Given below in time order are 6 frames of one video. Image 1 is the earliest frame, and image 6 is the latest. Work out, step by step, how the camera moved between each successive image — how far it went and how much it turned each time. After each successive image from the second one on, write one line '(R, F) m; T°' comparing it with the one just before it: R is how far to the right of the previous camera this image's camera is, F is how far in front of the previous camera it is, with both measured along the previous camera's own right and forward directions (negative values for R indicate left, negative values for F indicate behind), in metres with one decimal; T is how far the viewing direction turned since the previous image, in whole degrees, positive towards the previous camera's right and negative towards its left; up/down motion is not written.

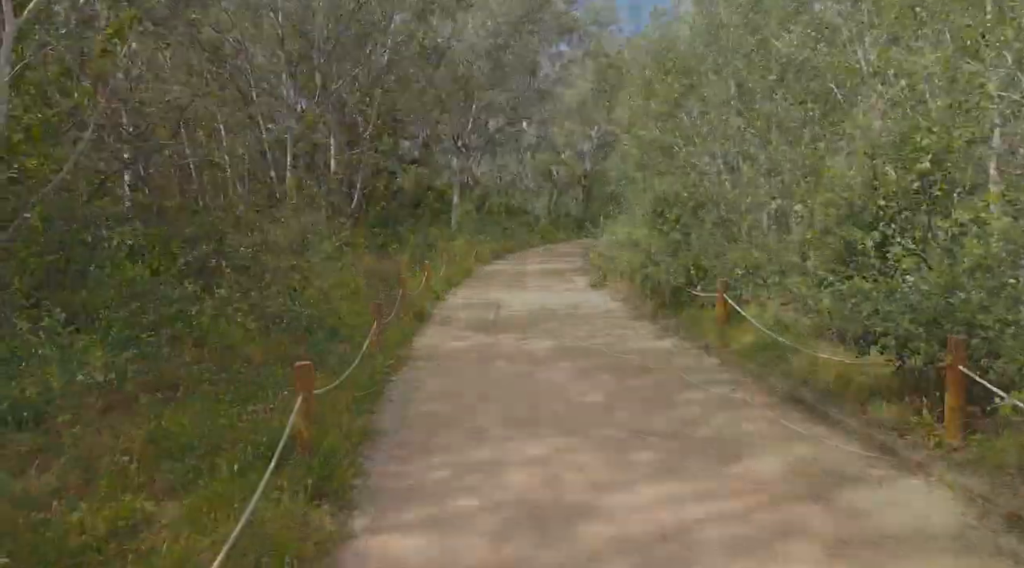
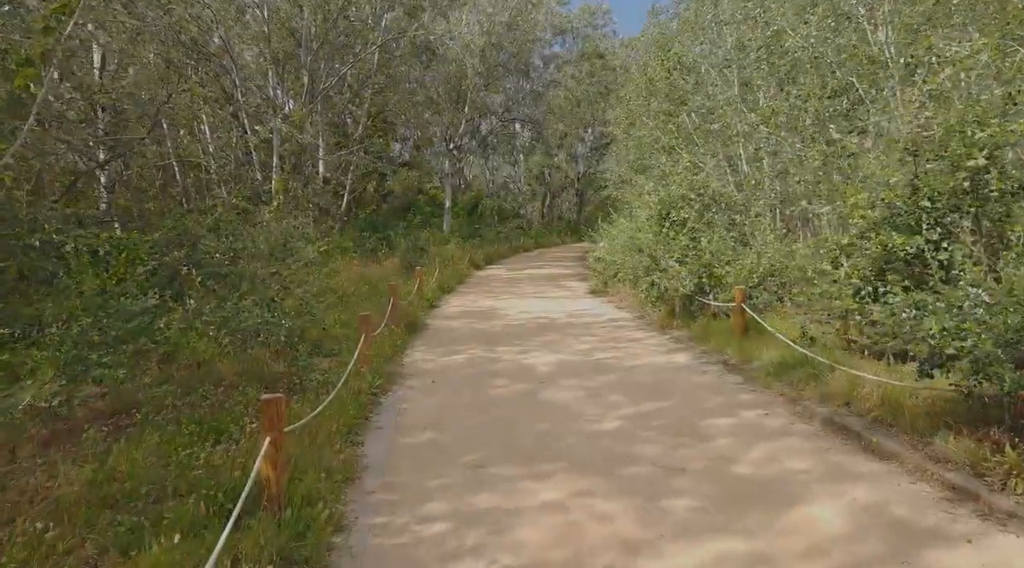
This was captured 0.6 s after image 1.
(-0.1, +0.8) m; +1°
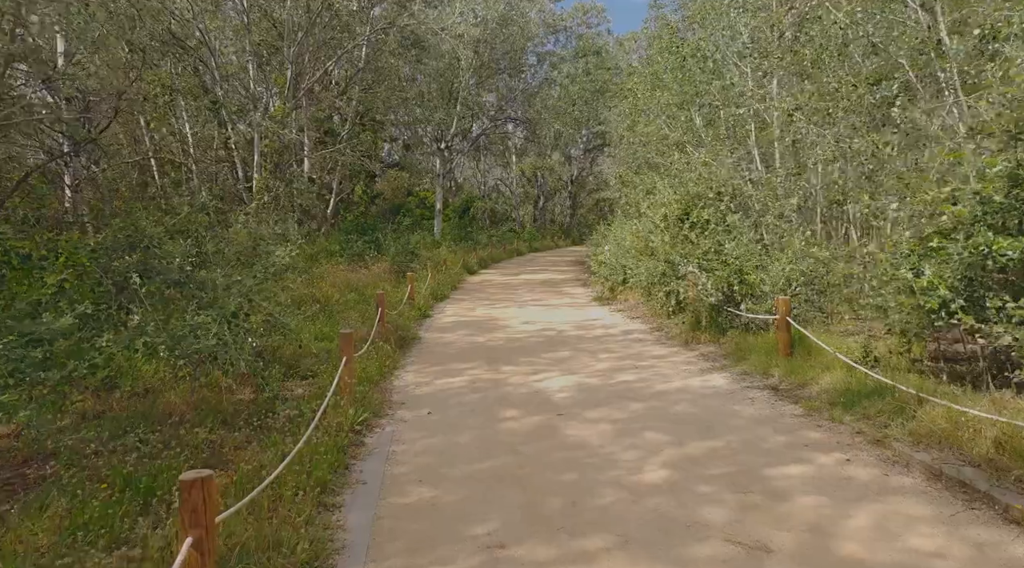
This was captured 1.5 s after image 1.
(-0.2, +1.3) m; +1°
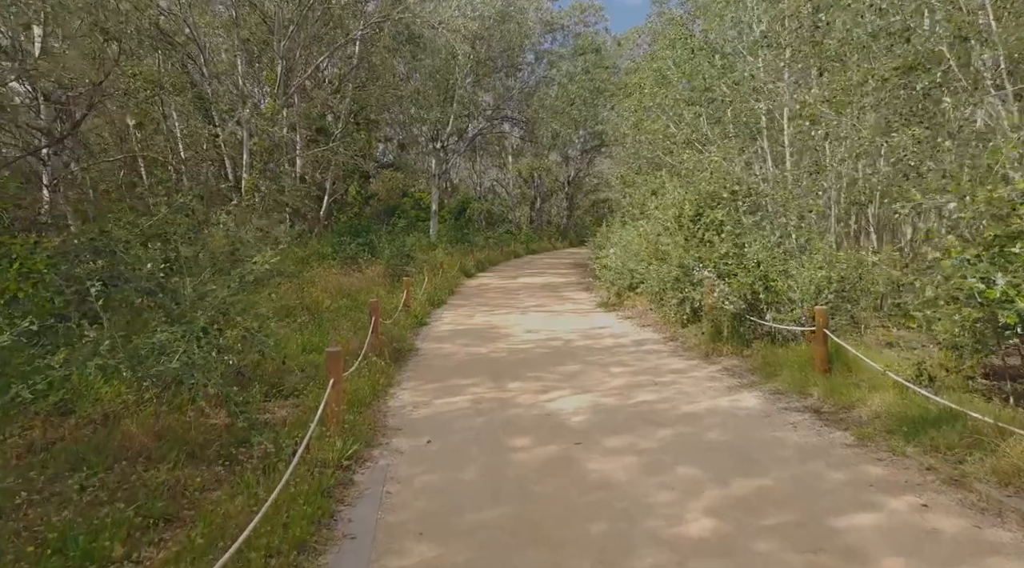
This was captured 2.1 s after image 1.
(-0.1, +0.8) m; 0°
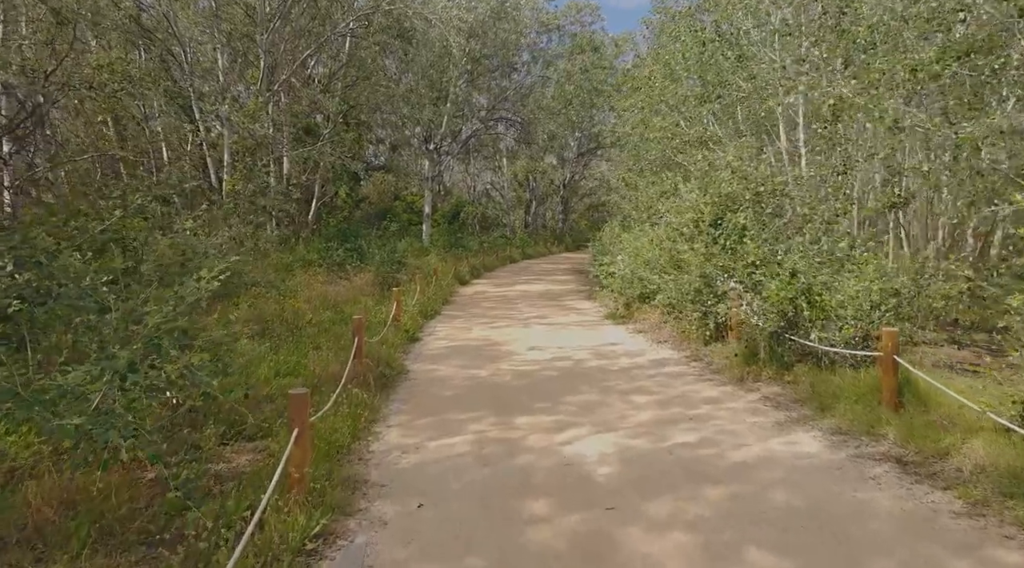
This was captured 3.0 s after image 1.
(-0.1, +1.2) m; +1°
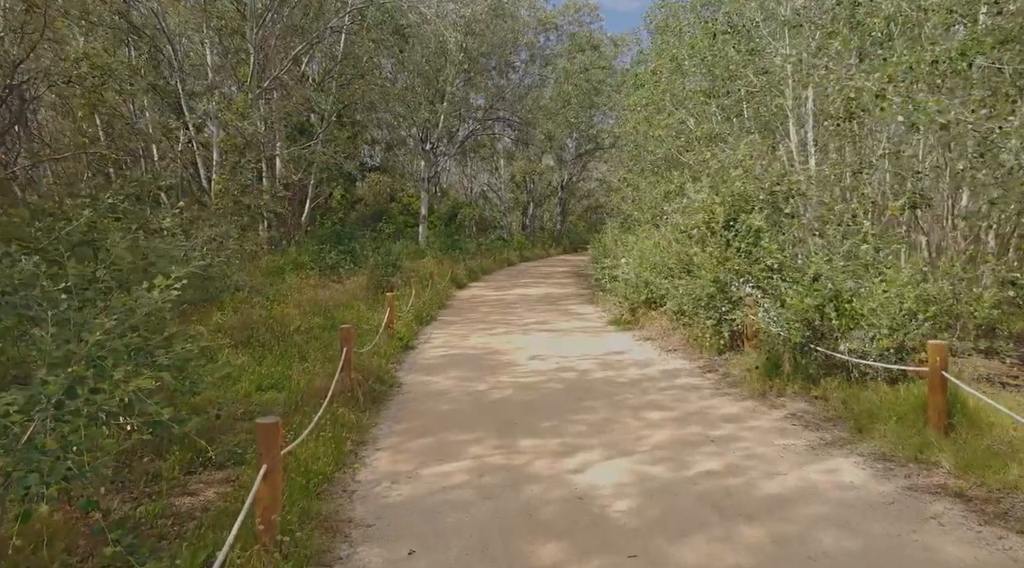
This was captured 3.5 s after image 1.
(-0.1, +0.7) m; 0°
